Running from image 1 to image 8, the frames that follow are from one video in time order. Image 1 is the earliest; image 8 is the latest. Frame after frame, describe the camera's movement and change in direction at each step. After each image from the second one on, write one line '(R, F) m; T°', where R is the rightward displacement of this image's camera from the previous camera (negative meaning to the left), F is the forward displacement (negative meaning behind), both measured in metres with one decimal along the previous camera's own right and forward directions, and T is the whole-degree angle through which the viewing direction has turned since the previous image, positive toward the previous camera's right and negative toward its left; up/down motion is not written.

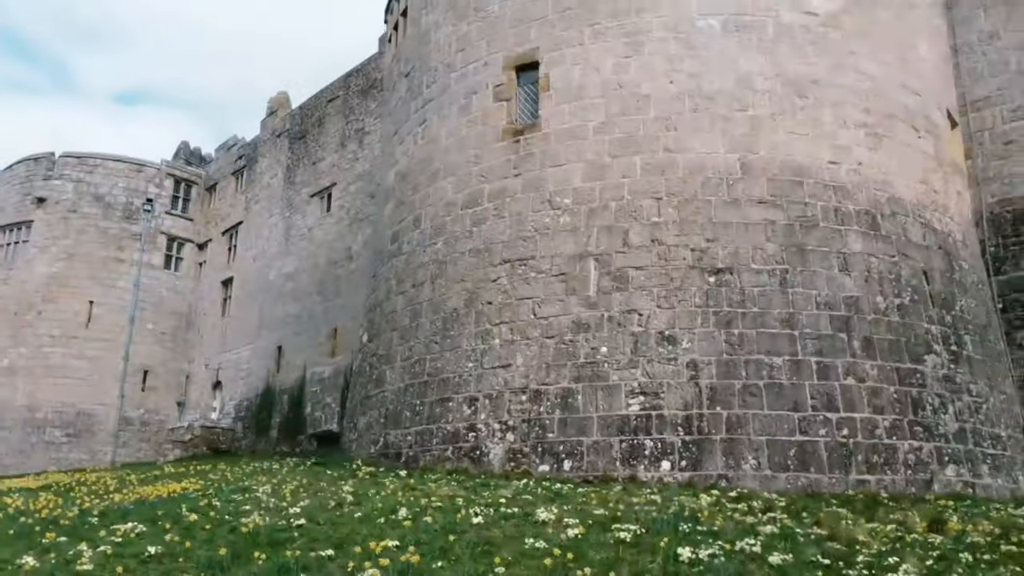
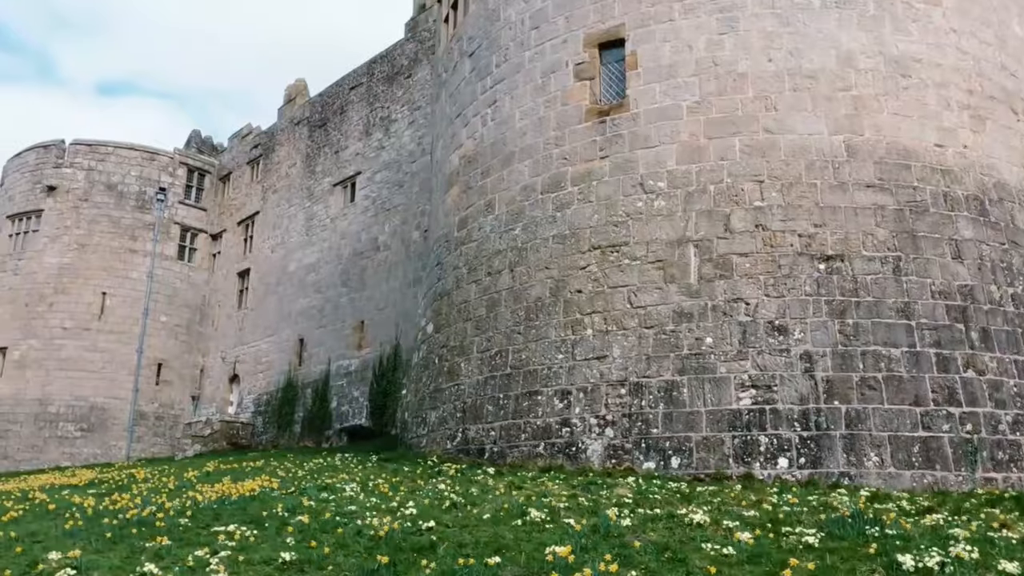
(-1.3, +0.5) m; +1°
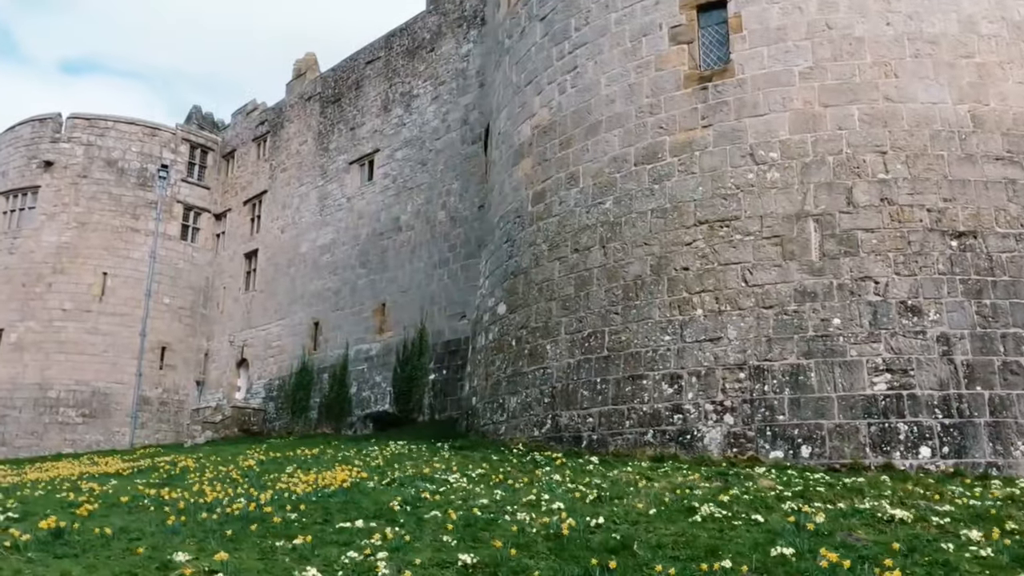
(-1.5, +0.7) m; +2°
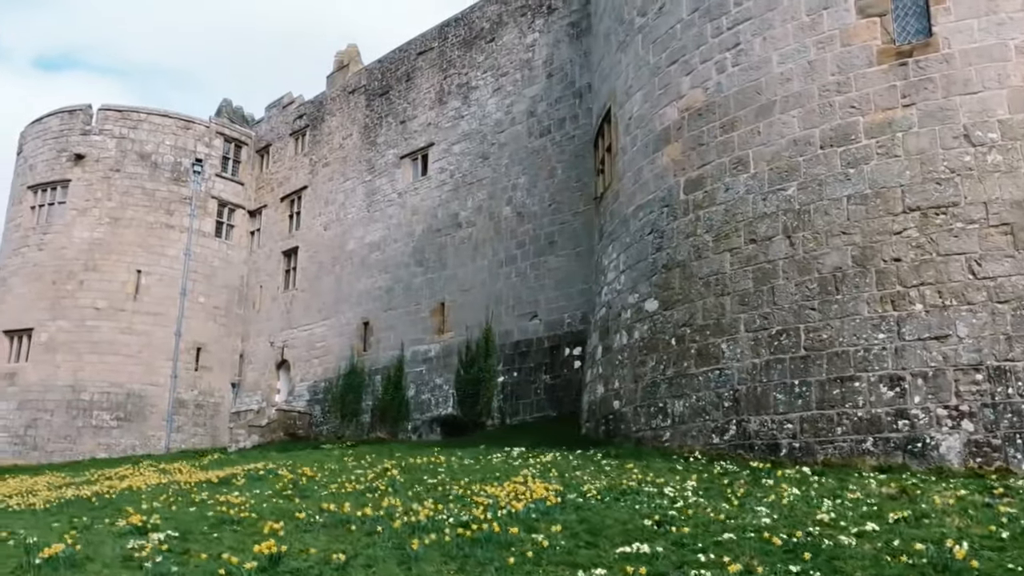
(-2.3, +0.9) m; +1°
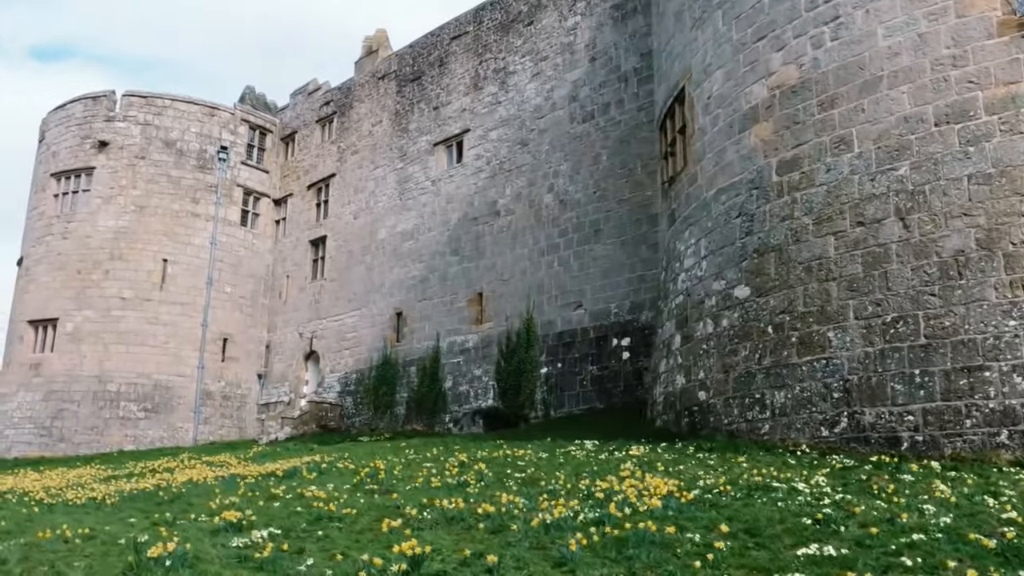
(-1.1, +0.5) m; 0°
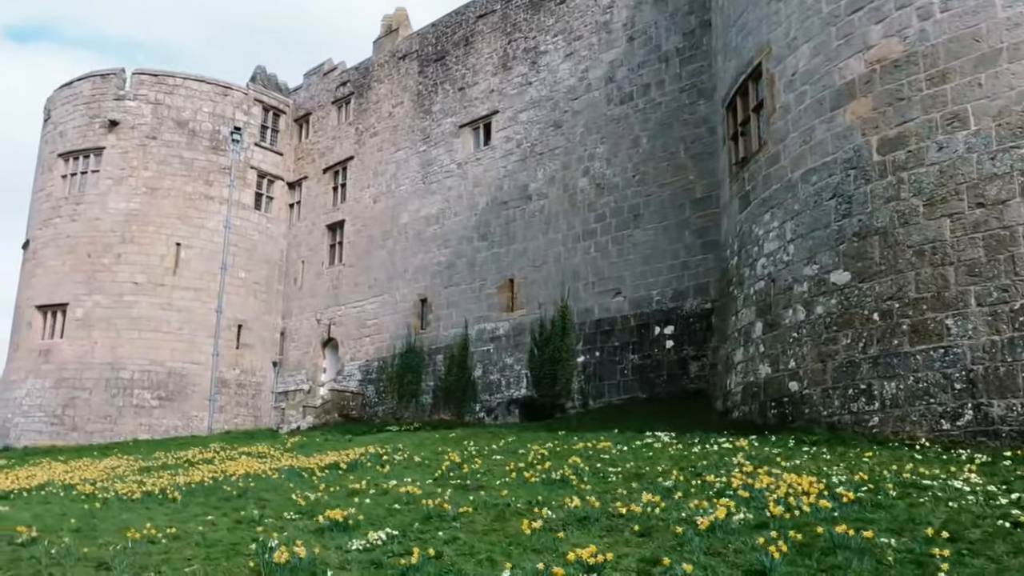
(-1.2, +0.6) m; +1°
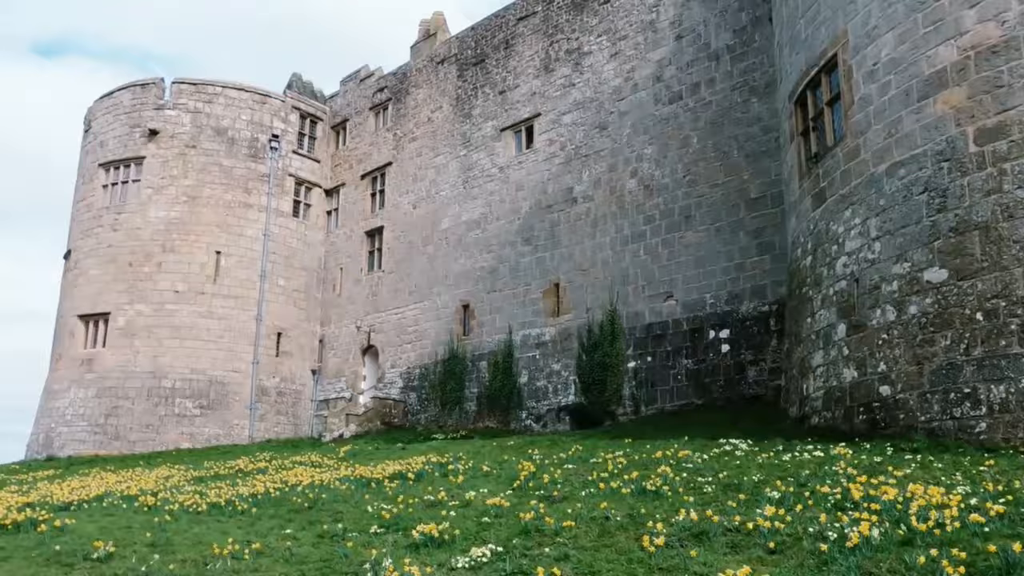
(-0.7, +0.4) m; -2°
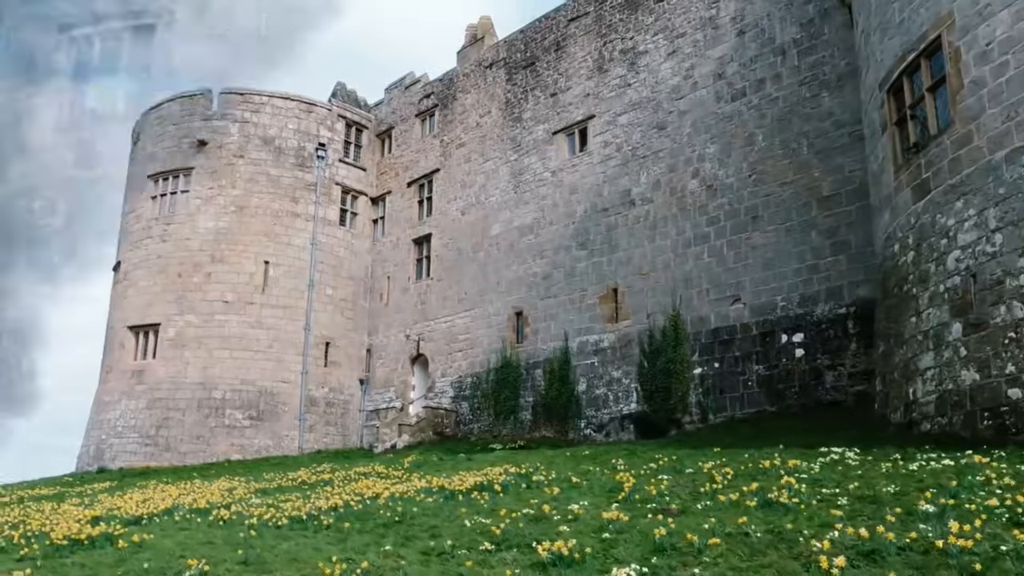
(-0.8, +0.5) m; -2°
